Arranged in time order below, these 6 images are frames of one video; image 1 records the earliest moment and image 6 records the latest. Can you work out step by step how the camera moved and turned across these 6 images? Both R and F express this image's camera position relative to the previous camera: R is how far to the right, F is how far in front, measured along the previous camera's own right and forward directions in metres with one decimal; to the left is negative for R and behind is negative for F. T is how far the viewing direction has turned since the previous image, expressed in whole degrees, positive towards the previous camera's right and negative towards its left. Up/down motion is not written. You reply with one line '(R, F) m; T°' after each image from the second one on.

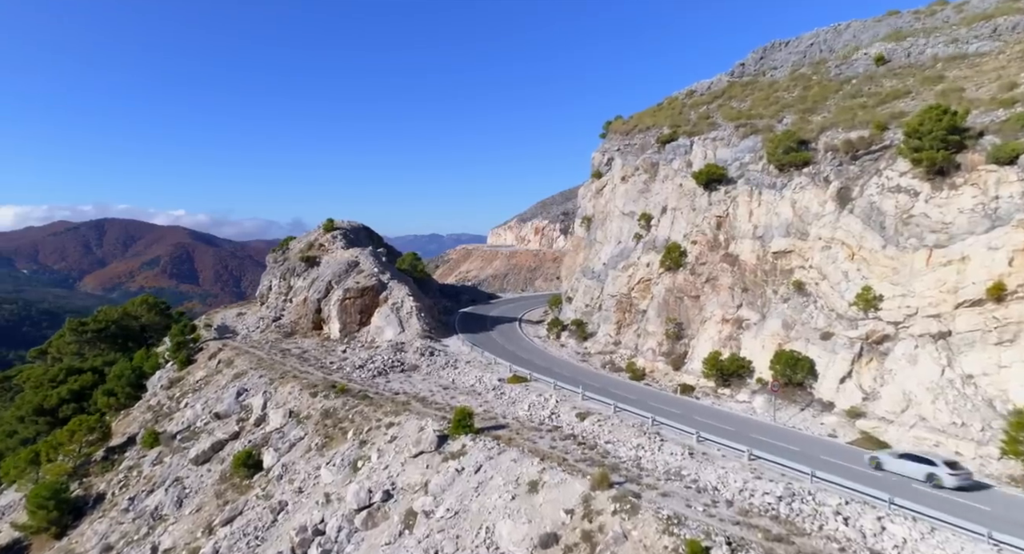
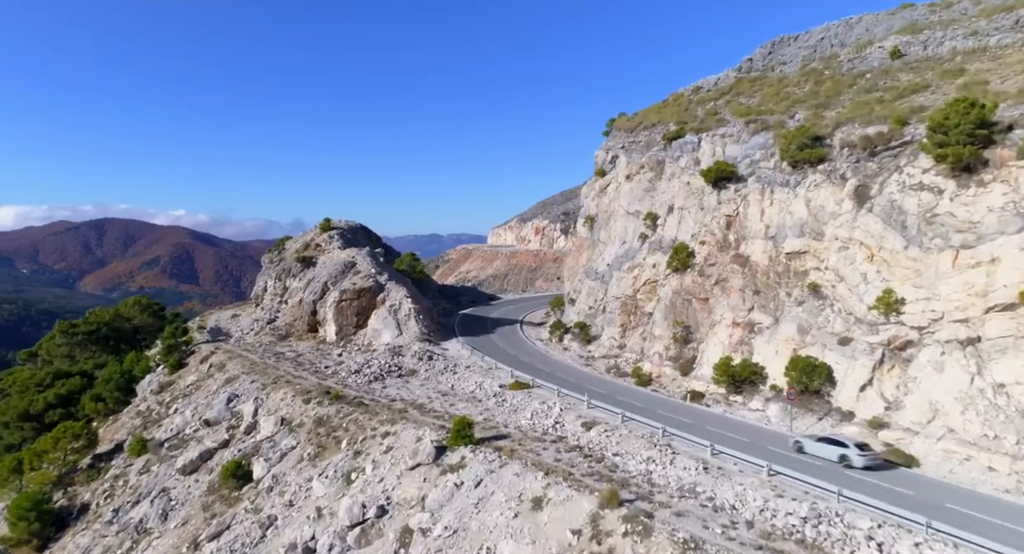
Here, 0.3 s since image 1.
(-0.1, +1.4) m; 0°
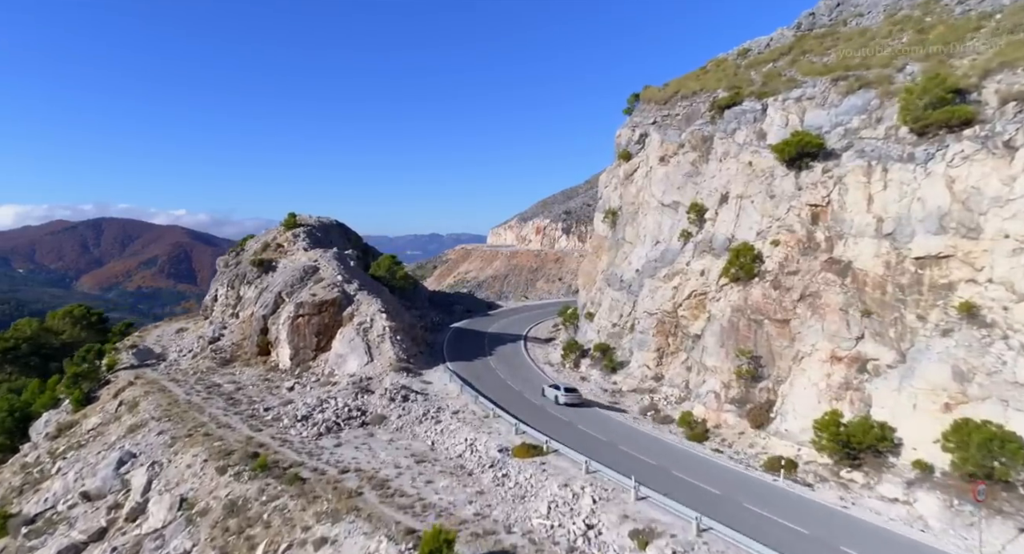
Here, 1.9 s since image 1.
(-0.2, +10.2) m; 0°
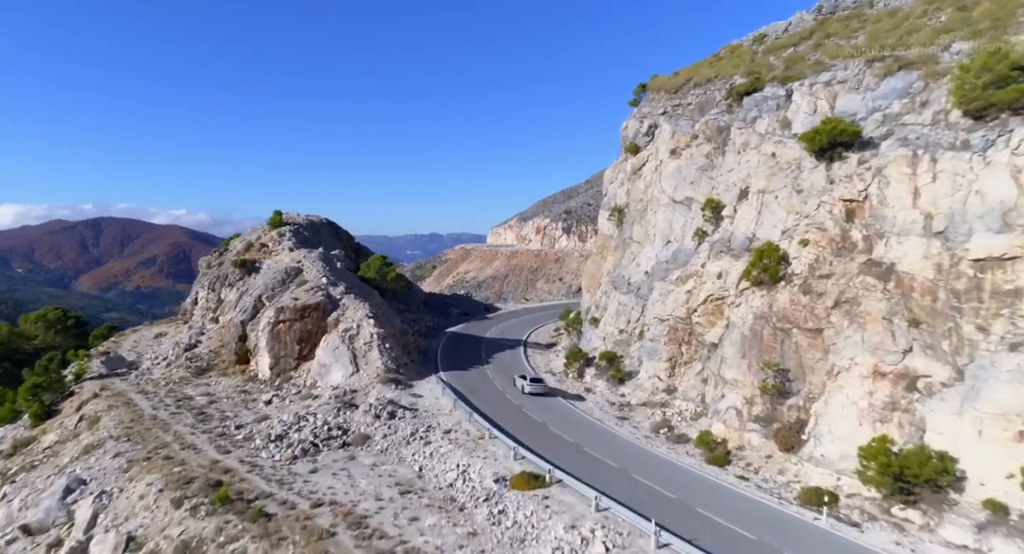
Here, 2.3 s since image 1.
(+0.1, +2.9) m; 0°
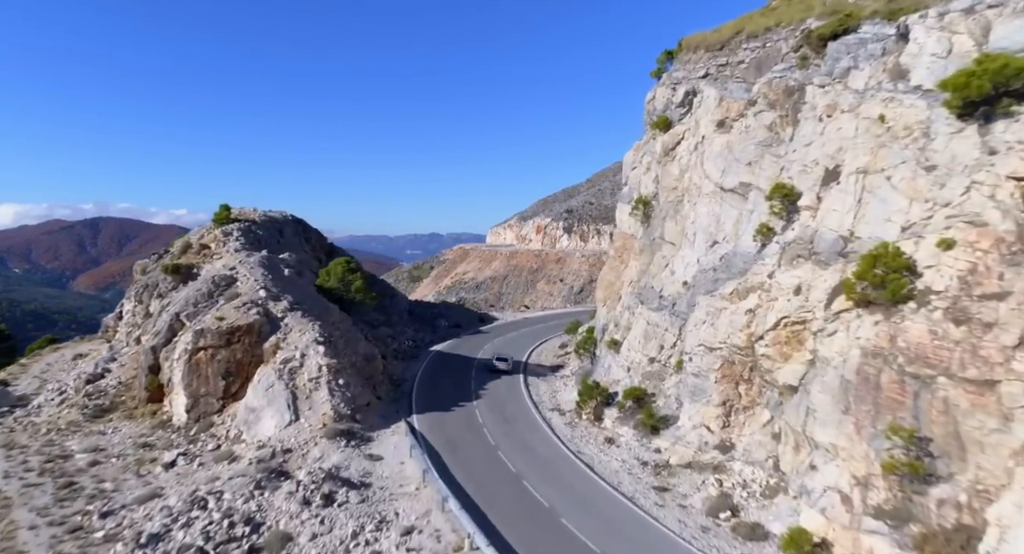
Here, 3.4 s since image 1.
(+0.2, +8.6) m; 0°
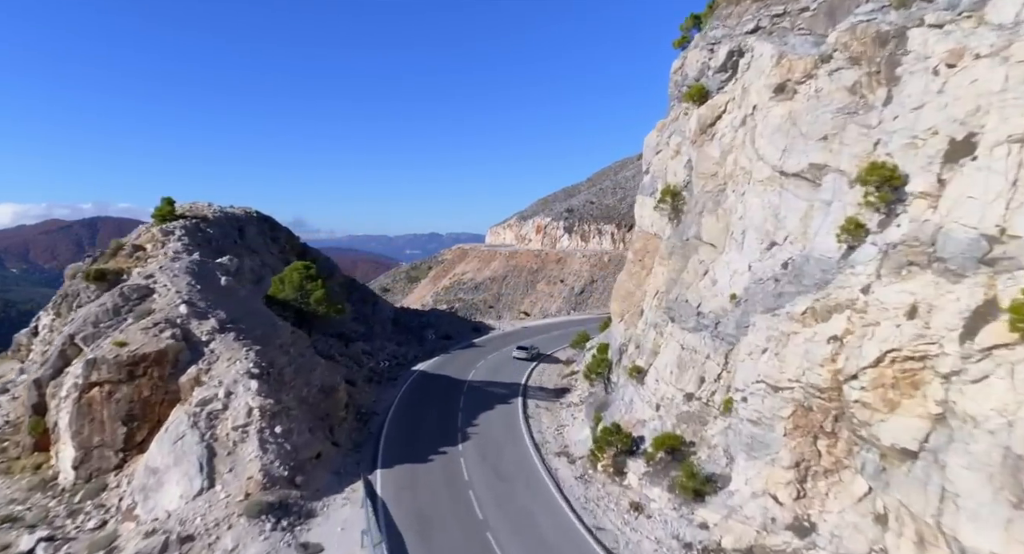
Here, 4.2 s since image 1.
(+0.2, +6.4) m; 0°
